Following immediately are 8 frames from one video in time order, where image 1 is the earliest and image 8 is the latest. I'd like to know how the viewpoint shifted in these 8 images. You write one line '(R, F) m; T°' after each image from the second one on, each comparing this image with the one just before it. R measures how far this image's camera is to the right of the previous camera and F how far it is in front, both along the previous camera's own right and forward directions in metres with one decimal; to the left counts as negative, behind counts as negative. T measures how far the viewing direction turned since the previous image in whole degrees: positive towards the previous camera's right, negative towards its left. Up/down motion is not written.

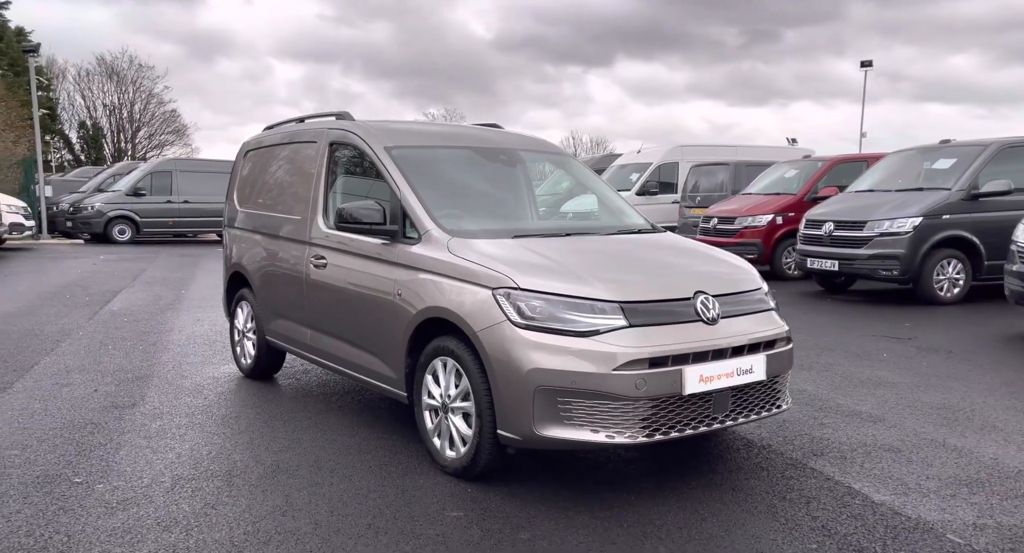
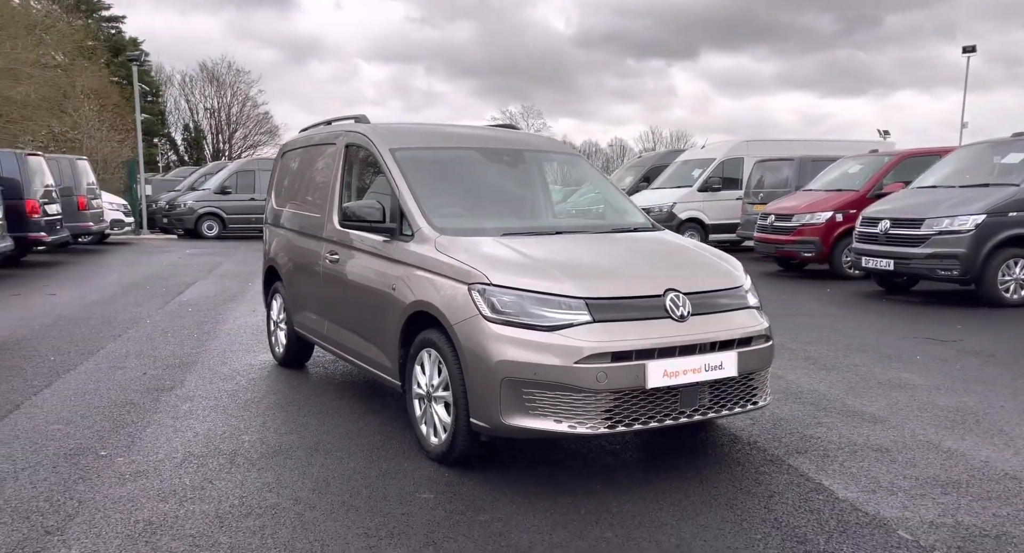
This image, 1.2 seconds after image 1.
(+0.4, -0.1) m; -5°
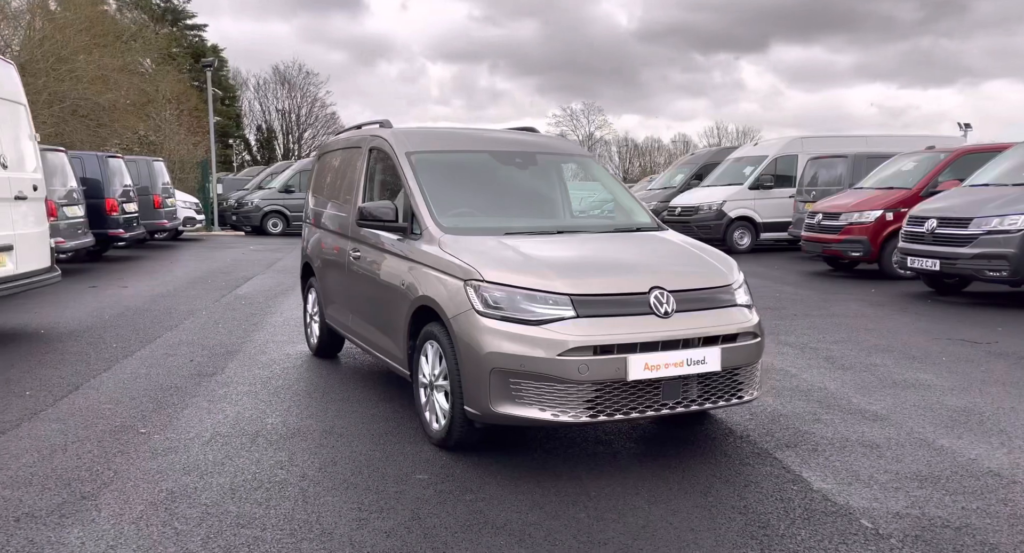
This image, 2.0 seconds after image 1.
(+0.3, -0.2) m; -4°
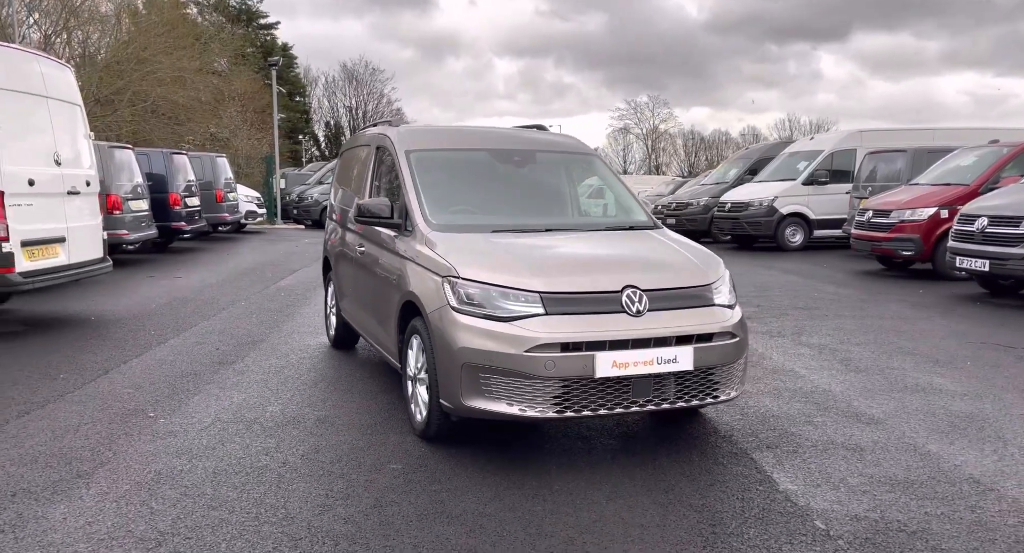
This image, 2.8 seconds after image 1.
(+0.4, -0.1) m; -4°
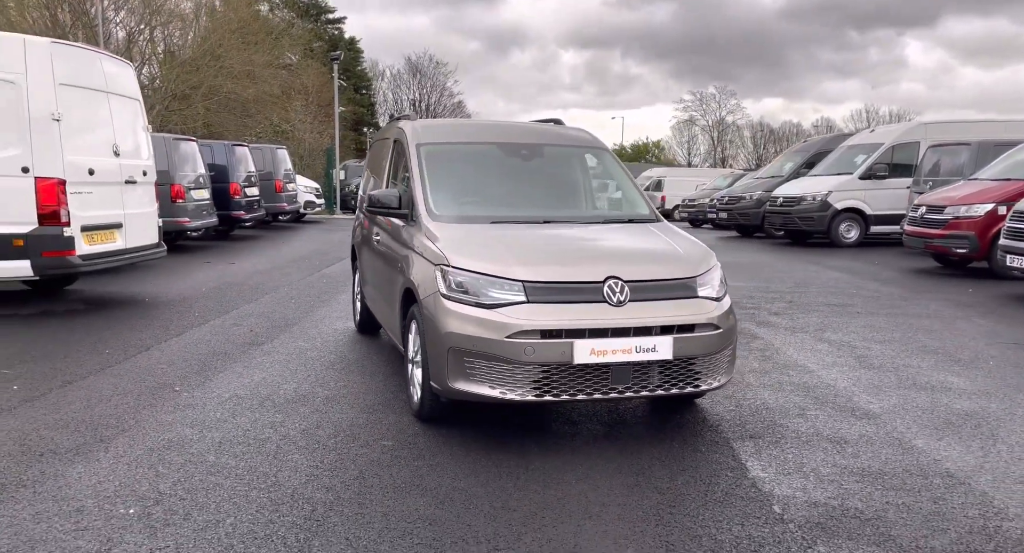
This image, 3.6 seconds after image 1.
(+0.3, -0.2) m; -4°
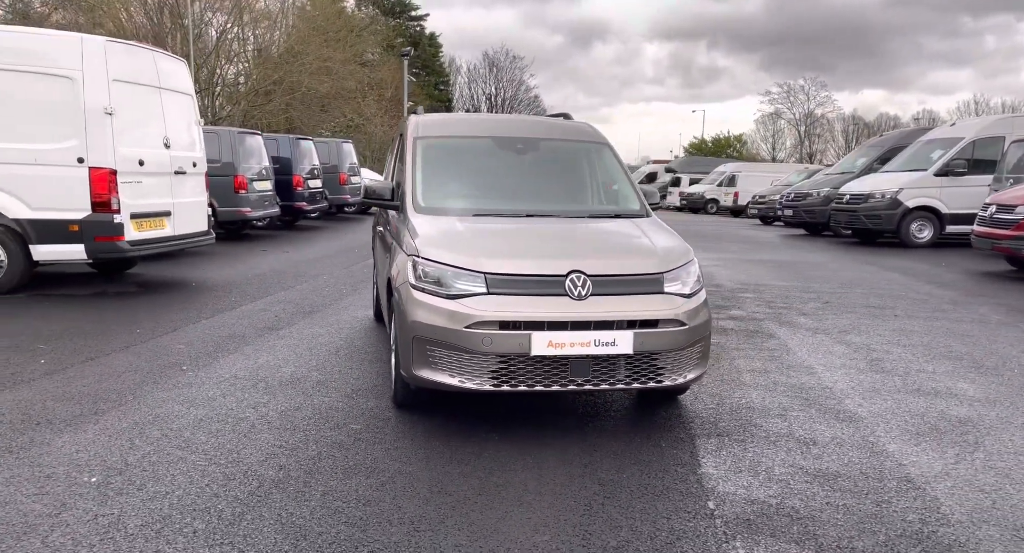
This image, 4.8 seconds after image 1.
(+0.5, -0.1) m; -5°
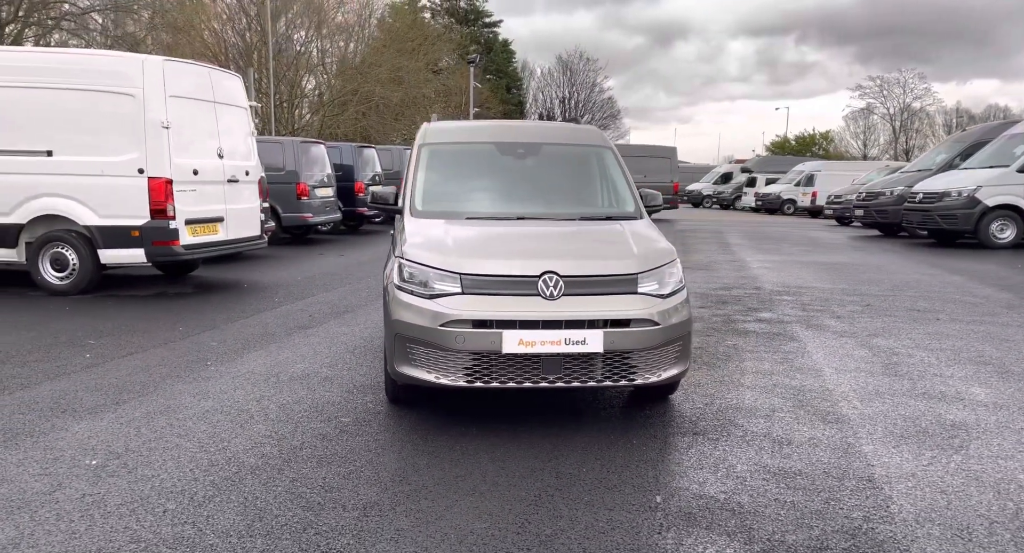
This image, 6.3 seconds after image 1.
(+0.5, -0.1) m; -6°
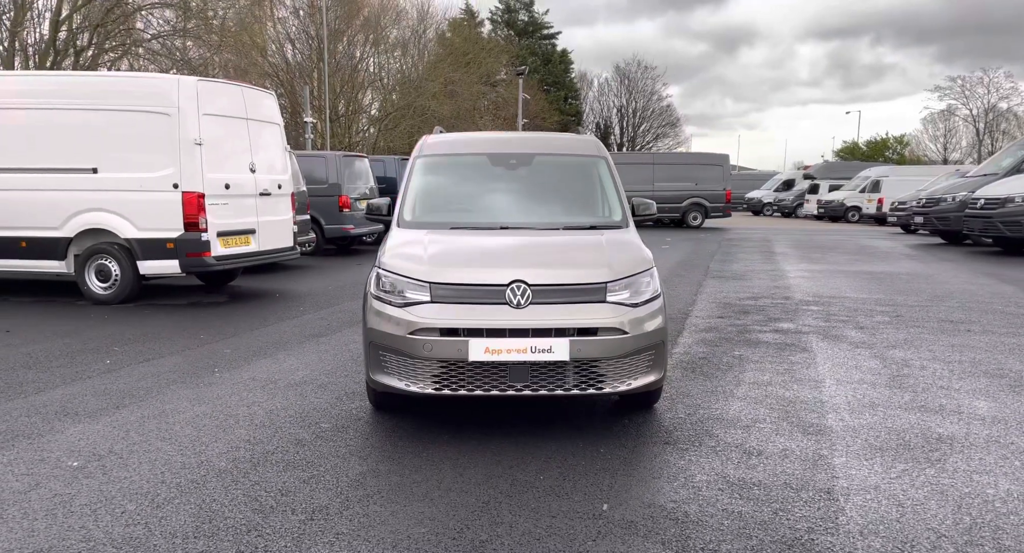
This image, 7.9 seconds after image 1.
(+0.5, 0.0) m; -4°
